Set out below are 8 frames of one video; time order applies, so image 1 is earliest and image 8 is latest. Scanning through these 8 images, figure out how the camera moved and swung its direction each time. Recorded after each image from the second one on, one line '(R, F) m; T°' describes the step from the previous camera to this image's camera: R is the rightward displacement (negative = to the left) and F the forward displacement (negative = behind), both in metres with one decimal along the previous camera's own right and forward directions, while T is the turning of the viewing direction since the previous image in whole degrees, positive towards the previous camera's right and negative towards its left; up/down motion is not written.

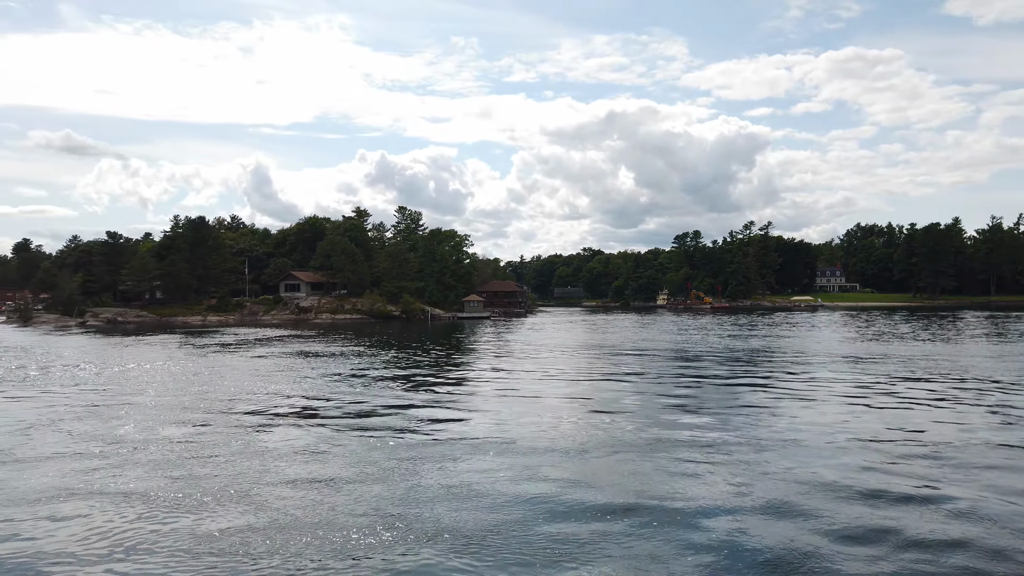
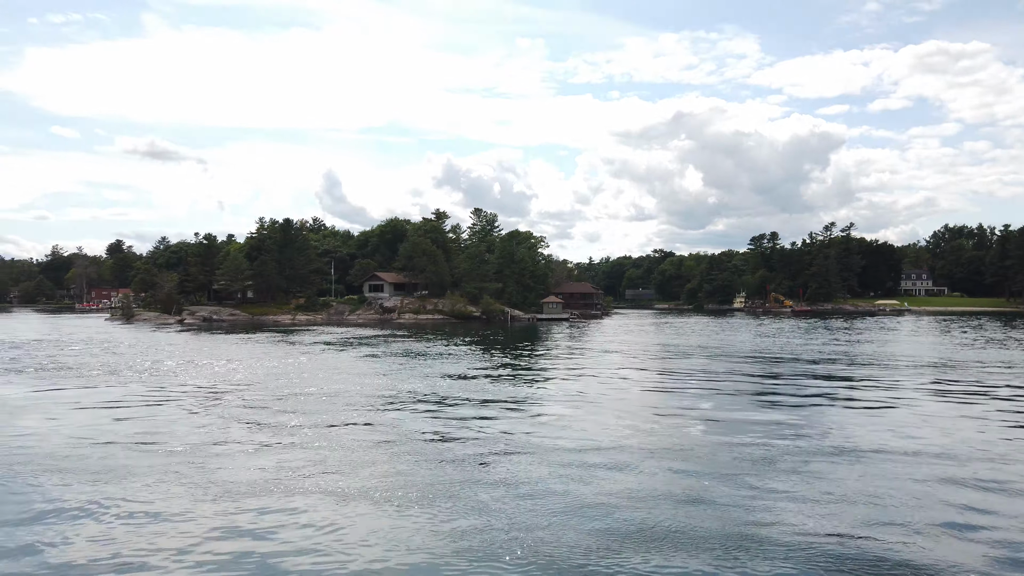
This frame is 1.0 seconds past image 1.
(-1.7, 0.0) m; -5°
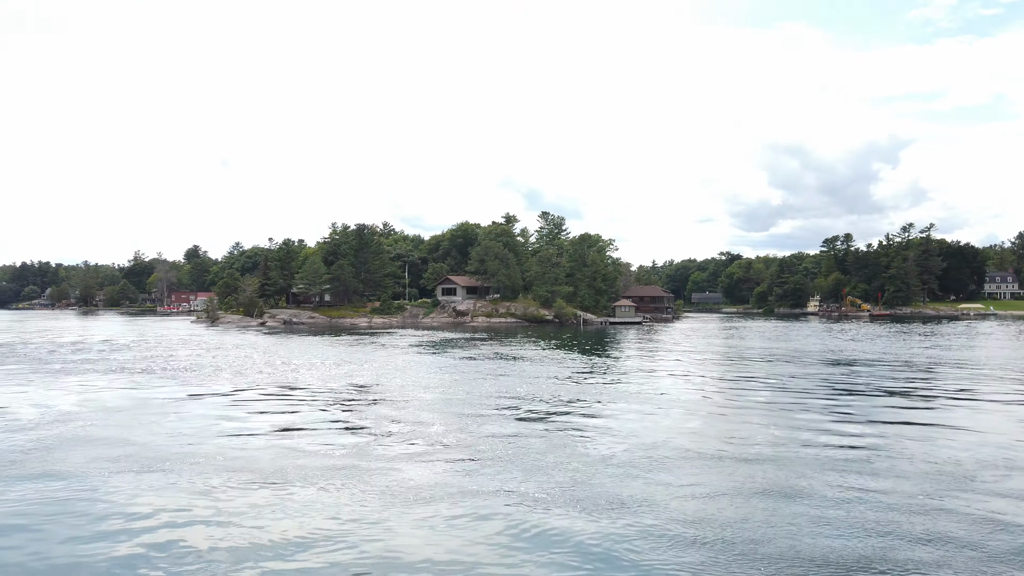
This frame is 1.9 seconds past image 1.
(-1.6, +0.2) m; -4°
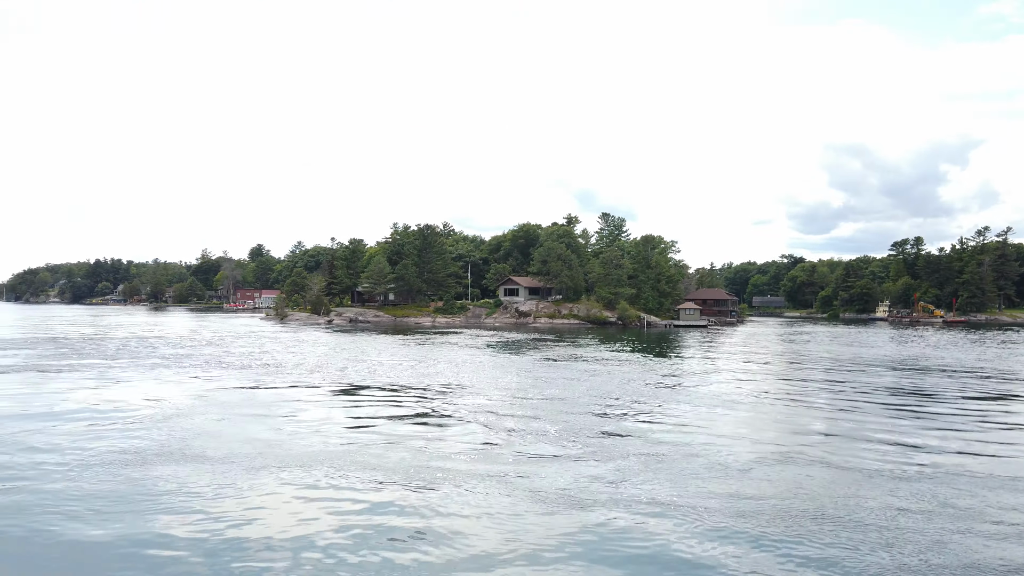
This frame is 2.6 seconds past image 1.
(-1.2, +0.2) m; -4°
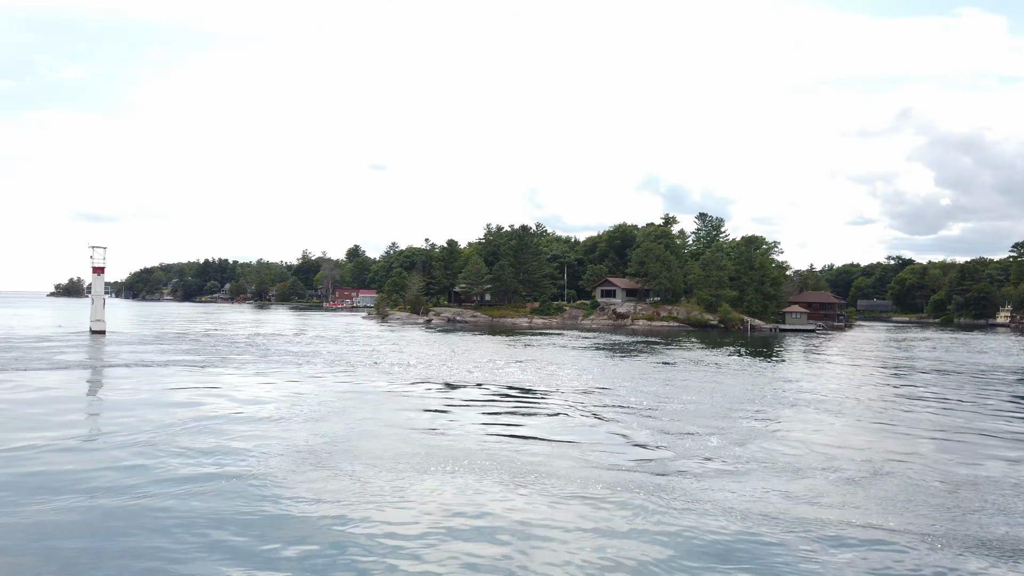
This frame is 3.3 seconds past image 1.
(-1.2, +0.4) m; -7°
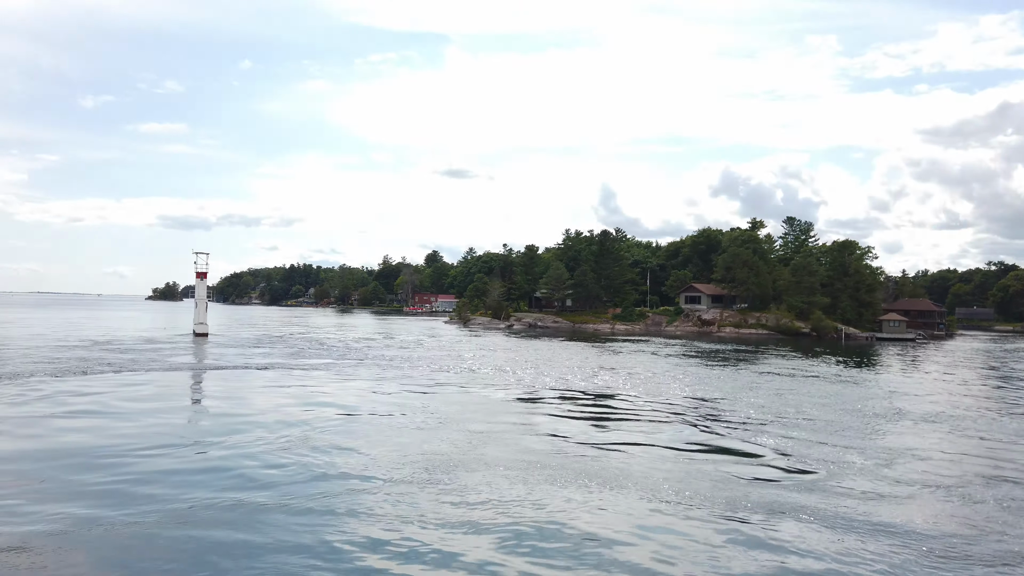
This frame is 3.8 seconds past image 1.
(-0.9, +0.2) m; -6°
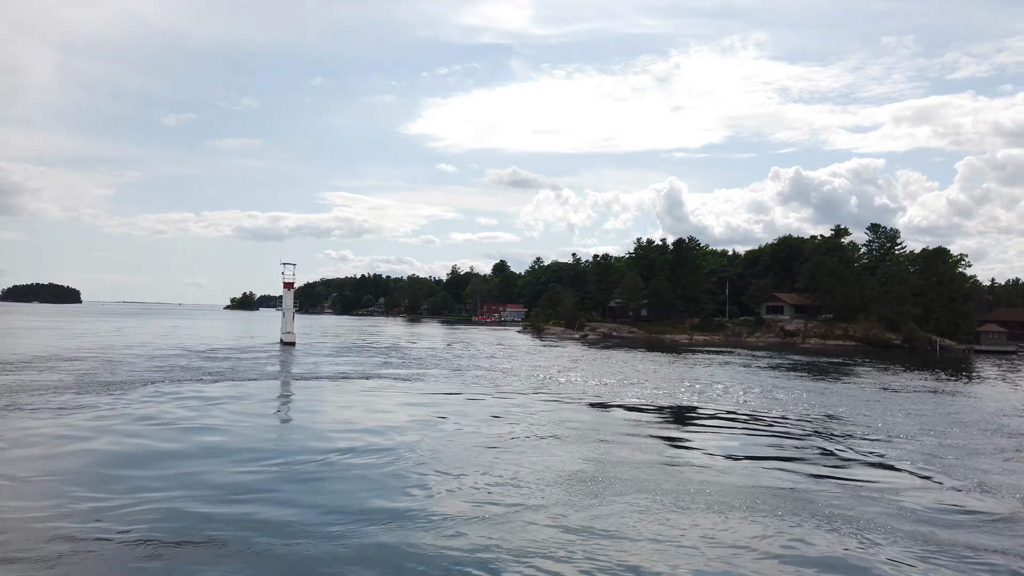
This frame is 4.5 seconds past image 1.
(-1.2, +0.5) m; -5°
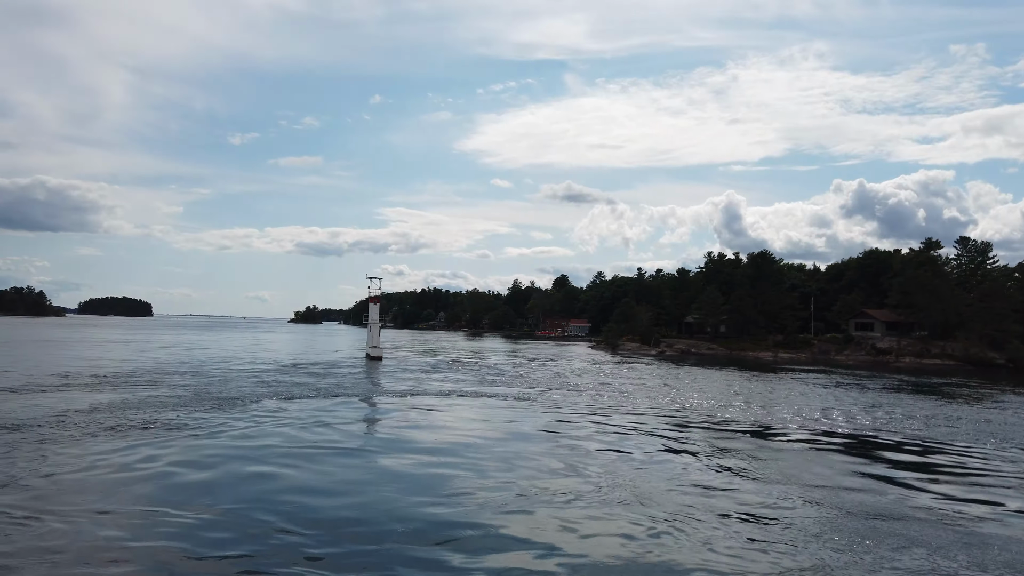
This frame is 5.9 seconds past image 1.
(-2.3, +1.2) m; -4°
